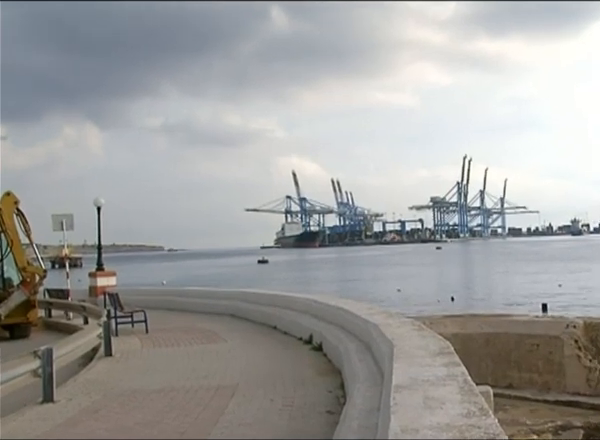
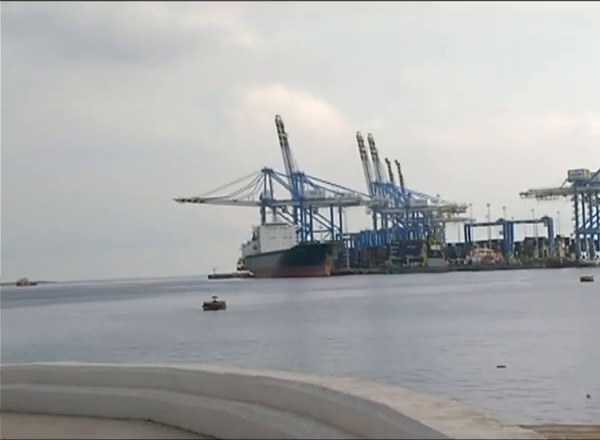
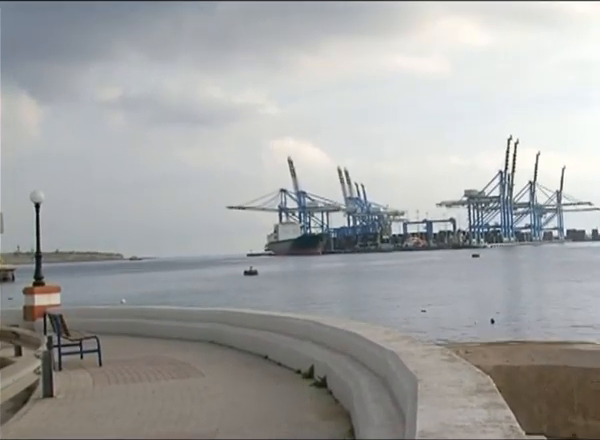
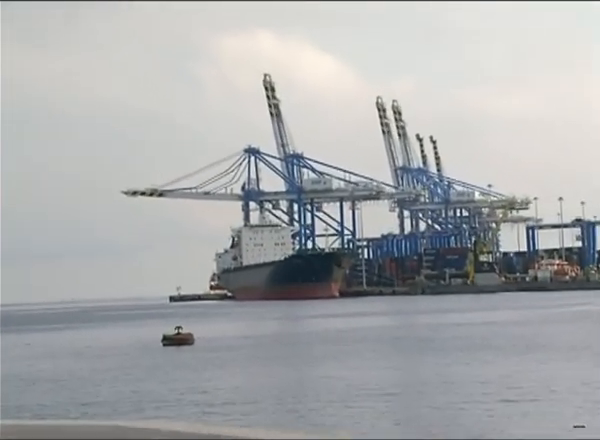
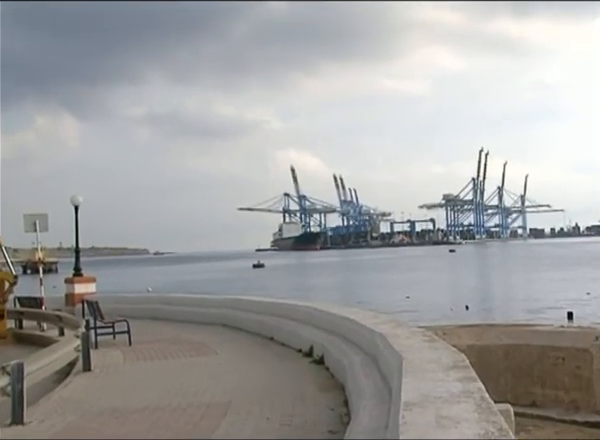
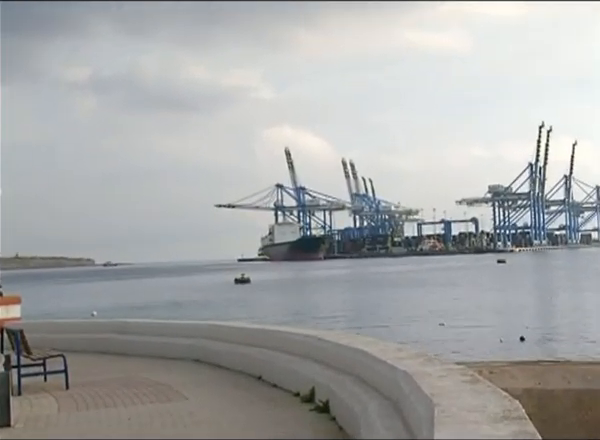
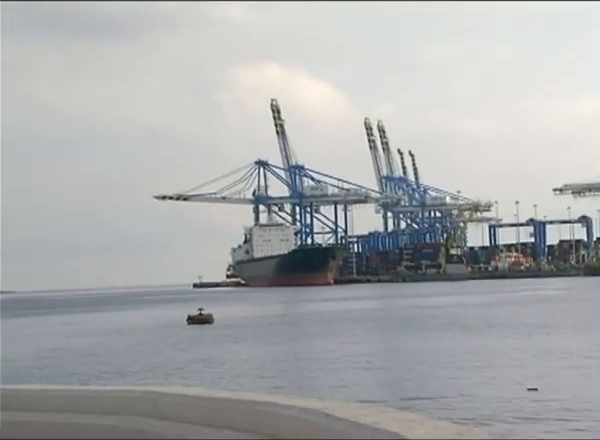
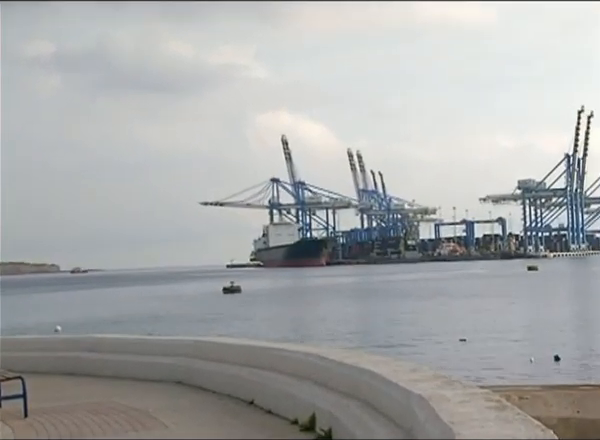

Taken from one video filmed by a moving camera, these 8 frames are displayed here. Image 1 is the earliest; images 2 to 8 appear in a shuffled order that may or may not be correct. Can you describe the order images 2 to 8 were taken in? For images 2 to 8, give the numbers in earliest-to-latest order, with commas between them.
5, 3, 6, 8, 2, 7, 4
